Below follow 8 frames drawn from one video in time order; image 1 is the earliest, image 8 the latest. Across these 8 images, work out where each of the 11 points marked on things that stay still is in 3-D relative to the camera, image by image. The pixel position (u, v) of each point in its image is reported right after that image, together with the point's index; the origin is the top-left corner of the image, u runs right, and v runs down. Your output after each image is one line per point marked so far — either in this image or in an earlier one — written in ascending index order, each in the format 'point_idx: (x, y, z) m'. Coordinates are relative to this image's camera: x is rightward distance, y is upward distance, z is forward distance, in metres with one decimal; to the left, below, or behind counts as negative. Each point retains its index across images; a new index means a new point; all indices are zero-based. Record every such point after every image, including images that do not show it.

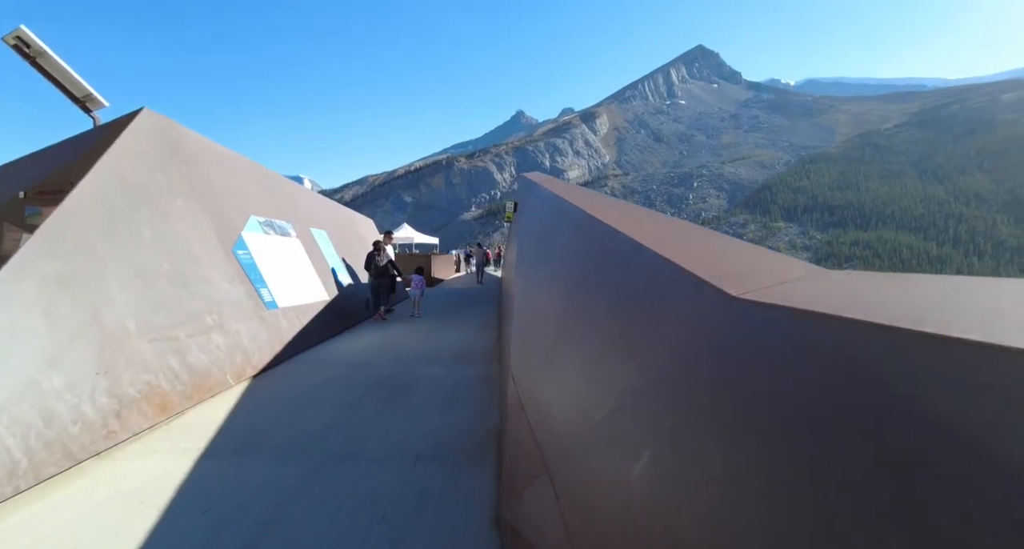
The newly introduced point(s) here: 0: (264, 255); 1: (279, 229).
0: (-3.6, +0.3, +5.3) m
1: (-3.9, +0.7, +6.1) m
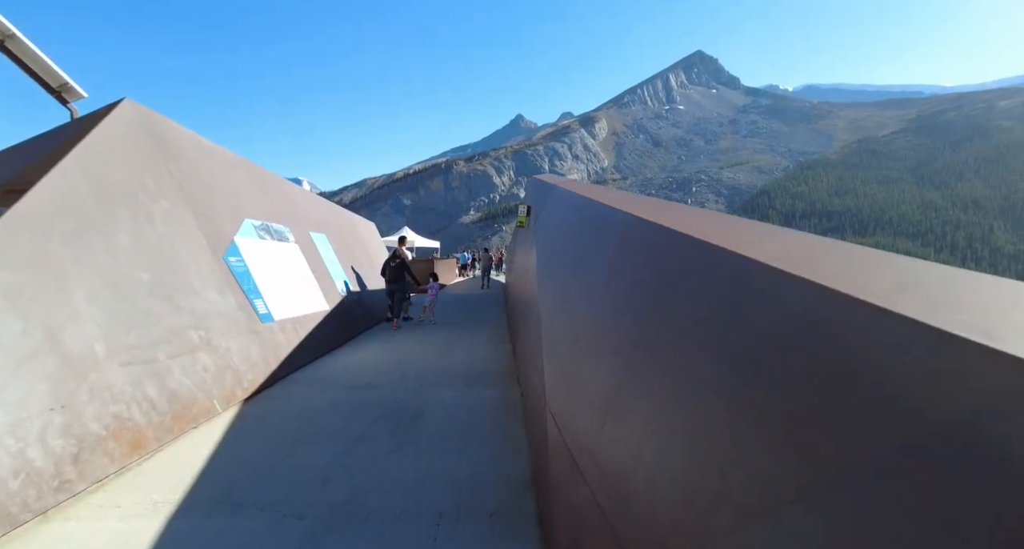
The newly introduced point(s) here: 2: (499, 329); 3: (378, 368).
0: (-3.4, +0.2, +4.9) m
1: (-3.6, +0.6, +5.6) m
2: (-0.2, -1.1, +7.1) m
3: (-1.7, -1.2, +4.8) m
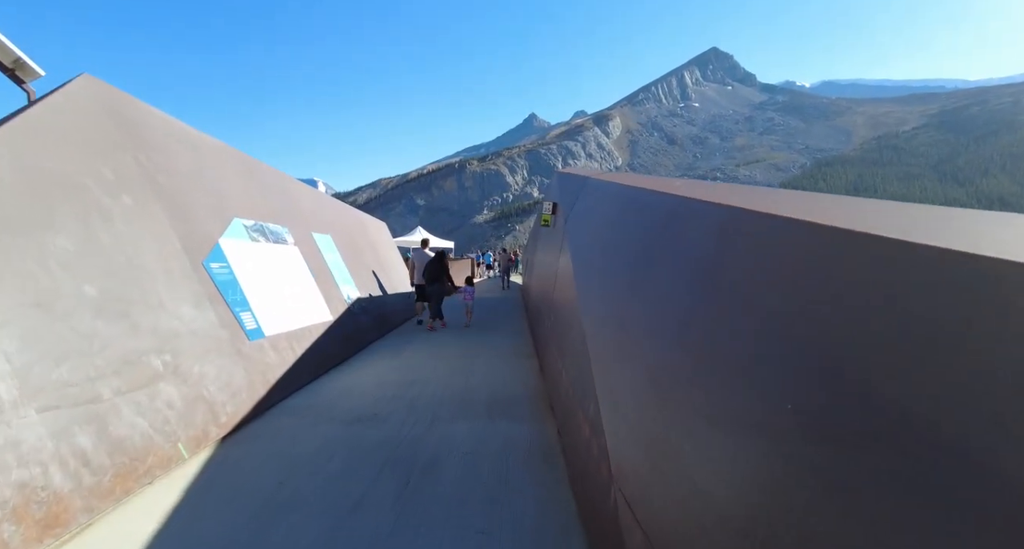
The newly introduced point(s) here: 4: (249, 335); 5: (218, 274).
0: (-3.0, +0.1, +4.2) m
1: (-3.3, +0.5, +5.0) m
2: (+0.2, -1.2, +6.3) m
3: (-1.4, -1.3, +4.1) m
4: (-2.7, -0.6, +3.8) m
5: (-3.0, 0.0, +3.8) m
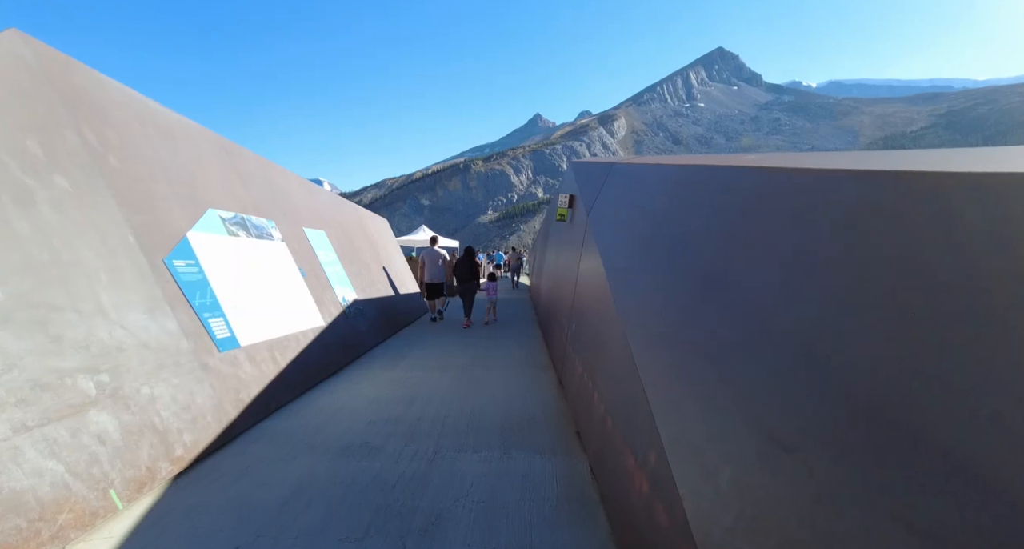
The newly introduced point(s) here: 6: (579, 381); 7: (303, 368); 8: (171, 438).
0: (-2.9, +0.1, +3.6) m
1: (-3.1, +0.5, +4.4) m
2: (+0.4, -1.2, +5.7) m
3: (-1.2, -1.3, +3.5) m
4: (-2.5, -0.6, +3.2) m
5: (-2.8, 0.0, +3.2) m
6: (+0.6, -1.0, +3.4) m
7: (-2.4, -1.1, +4.2) m
8: (-2.3, -1.1, +2.5) m
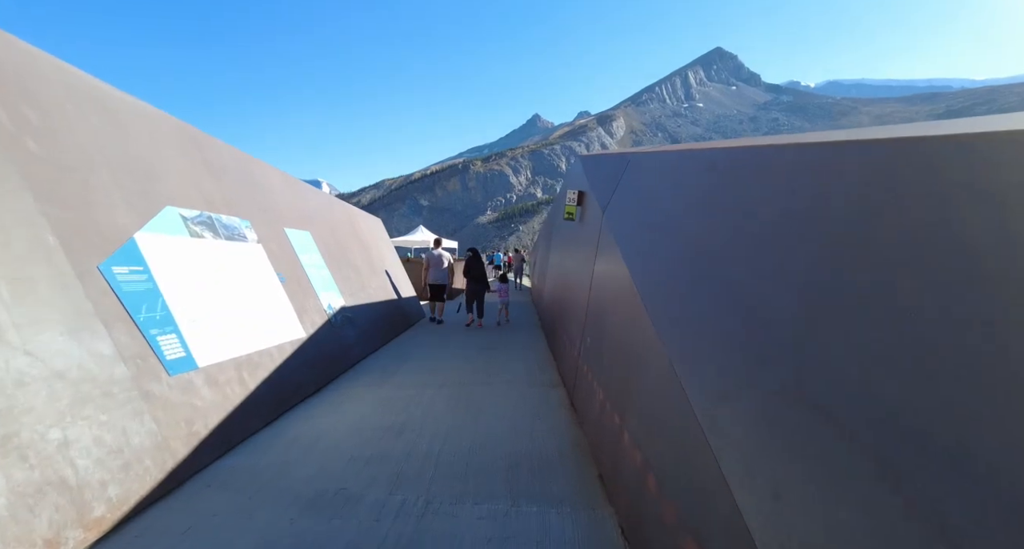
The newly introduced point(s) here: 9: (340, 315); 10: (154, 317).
0: (-2.8, 0.0, +3.1) m
1: (-3.0, +0.5, +3.9) m
2: (+0.4, -1.3, +5.2) m
3: (-1.2, -1.4, +3.0) m
4: (-2.5, -0.7, +2.7) m
5: (-2.8, -0.1, +2.6) m
6: (+0.7, -1.1, +2.9) m
7: (-2.3, -1.1, +3.6) m
8: (-2.3, -1.2, +2.0) m
9: (-2.5, -0.6, +5.4) m
10: (-2.7, -0.3, +2.7) m
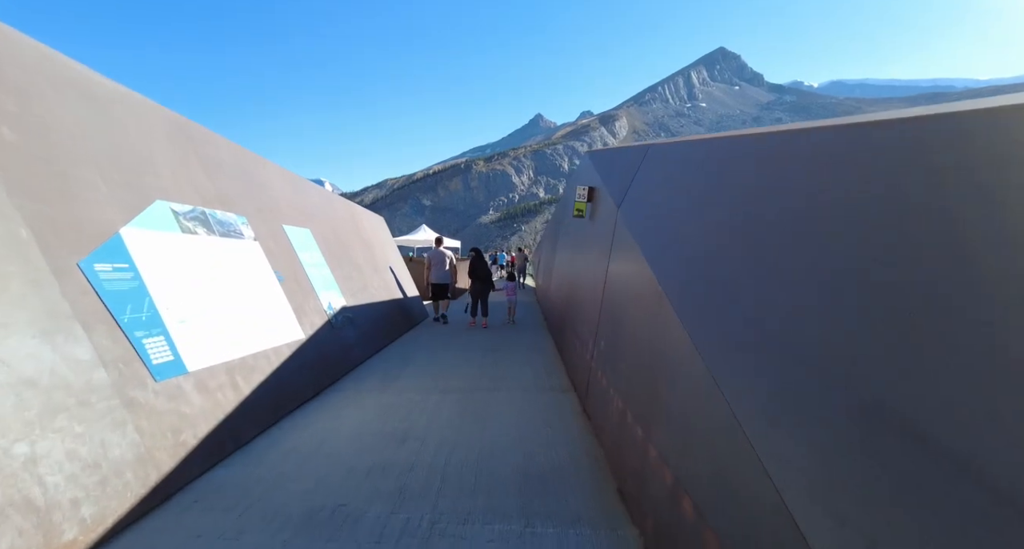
0: (-2.7, 0.0, +2.9) m
1: (-3.0, +0.5, +3.7) m
2: (+0.5, -1.3, +5.0) m
3: (-1.1, -1.4, +2.8) m
4: (-2.4, -0.7, +2.5) m
5: (-2.7, 0.0, +2.5) m
6: (+0.8, -1.1, +2.7) m
7: (-2.2, -1.1, +3.4) m
8: (-2.2, -1.2, +1.8) m
9: (-2.4, -0.6, +5.3) m
10: (-2.6, -0.3, +2.6) m
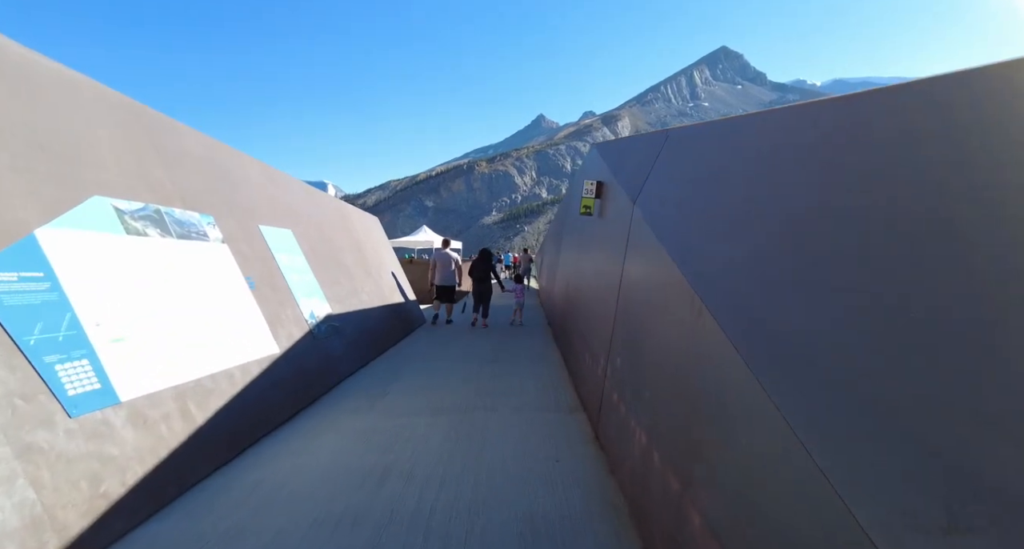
0: (-2.8, 0.0, +2.5) m
1: (-3.0, +0.4, +3.2) m
2: (+0.5, -1.3, +4.5) m
3: (-1.1, -1.4, +2.3) m
4: (-2.4, -0.7, +2.0) m
5: (-2.7, -0.1, +2.0) m
6: (+0.8, -1.1, +2.2) m
7: (-2.2, -1.2, +3.0) m
8: (-2.2, -1.2, +1.3) m
9: (-2.4, -0.6, +4.8) m
10: (-2.6, -0.4, +2.1) m
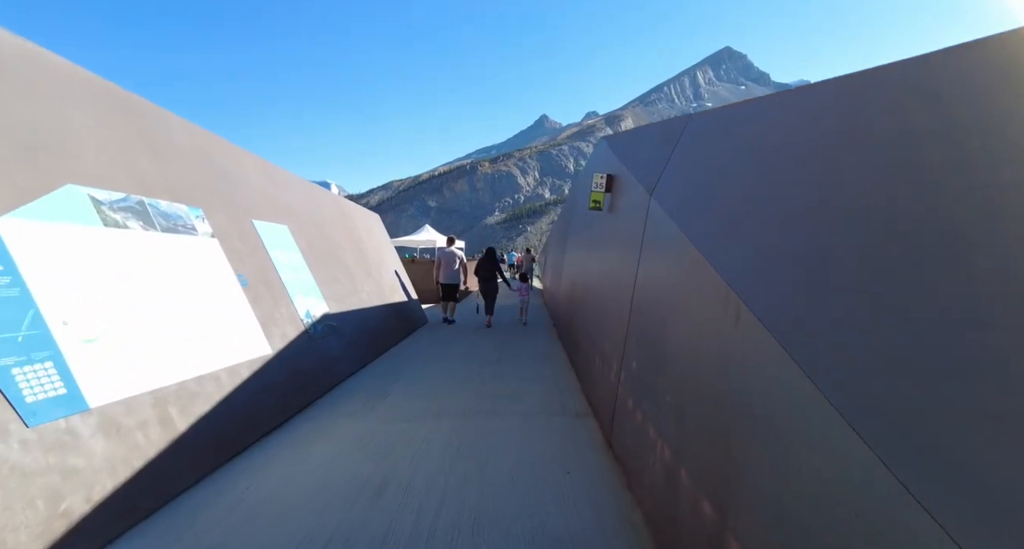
0: (-2.7, 0.0, +2.3) m
1: (-2.9, +0.4, +3.0) m
2: (+0.6, -1.3, +4.3) m
3: (-1.1, -1.4, +2.1) m
4: (-2.3, -0.7, +1.8) m
5: (-2.7, -0.1, +1.8) m
6: (+0.8, -1.1, +2.0) m
7: (-2.2, -1.1, +2.8) m
8: (-2.1, -1.2, +1.1) m
9: (-2.4, -0.6, +4.6) m
10: (-2.5, -0.3, +1.9) m
